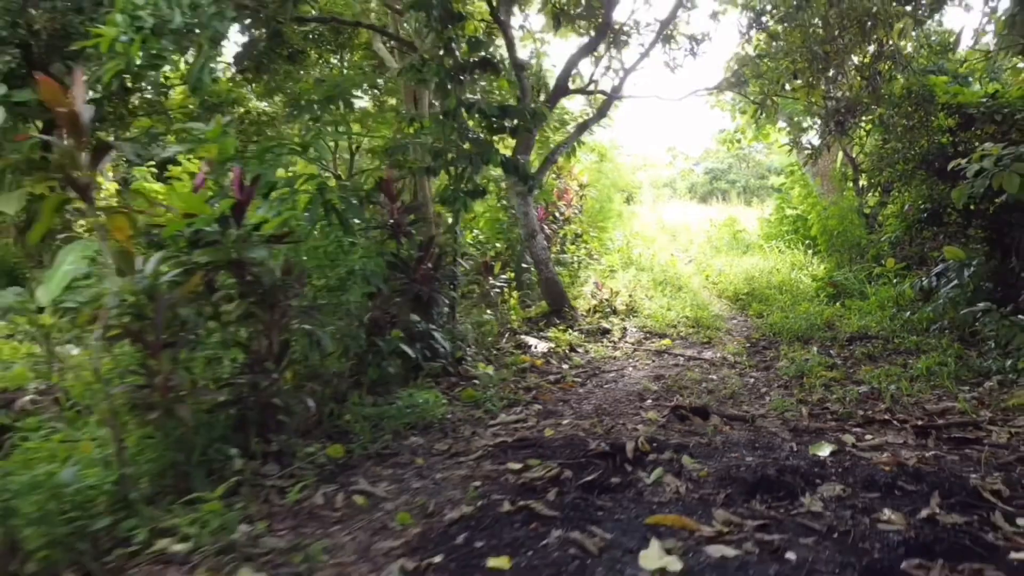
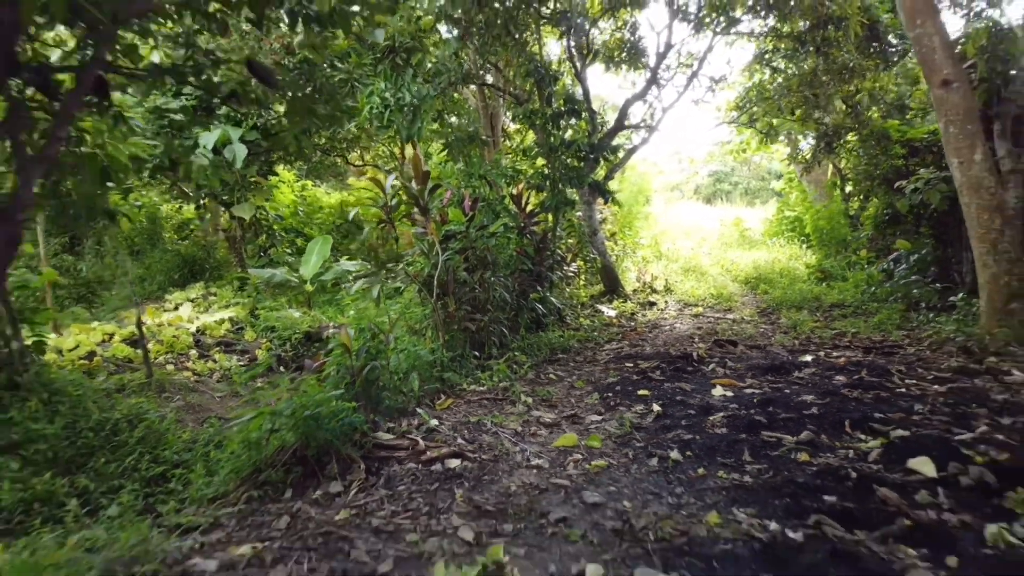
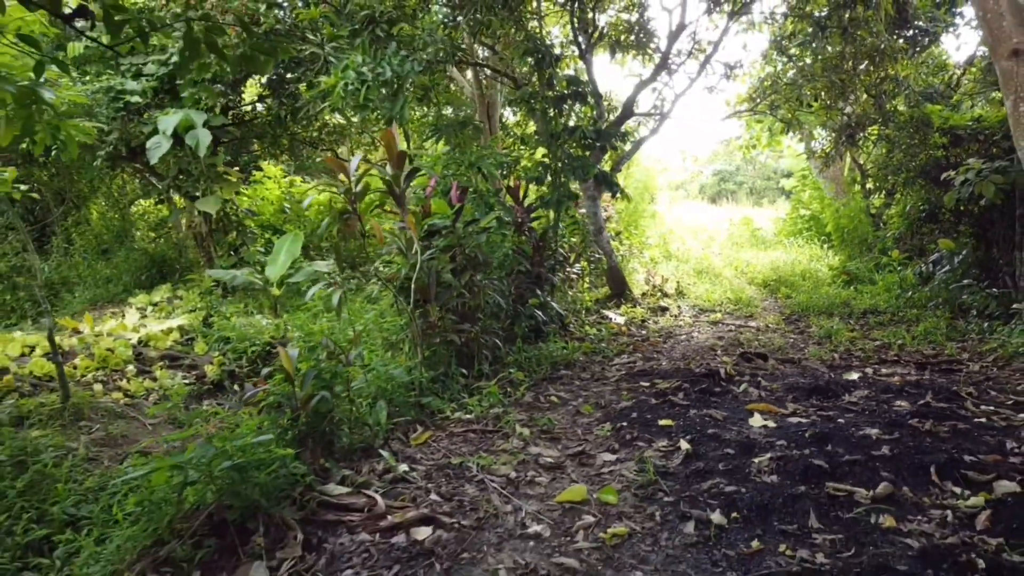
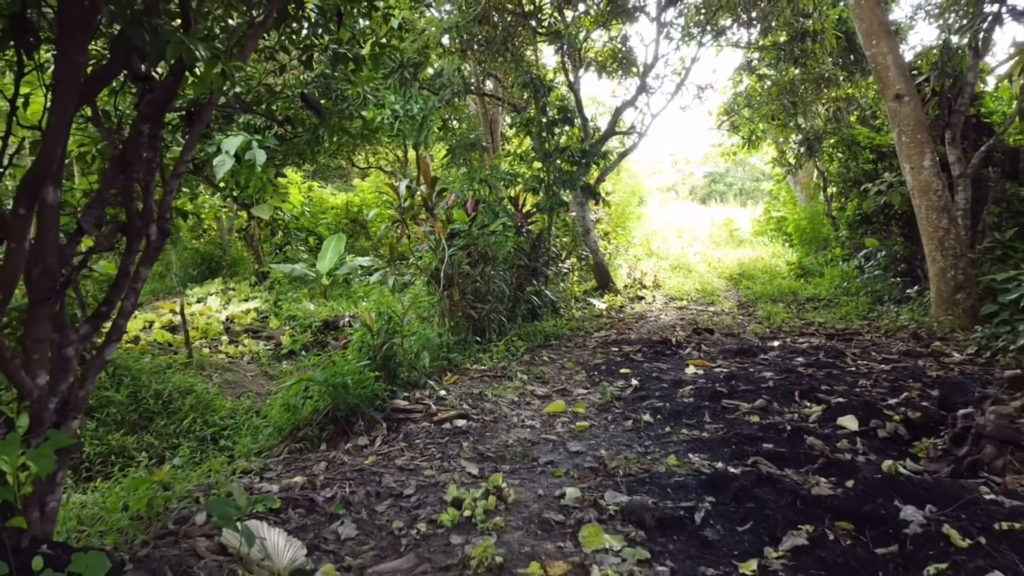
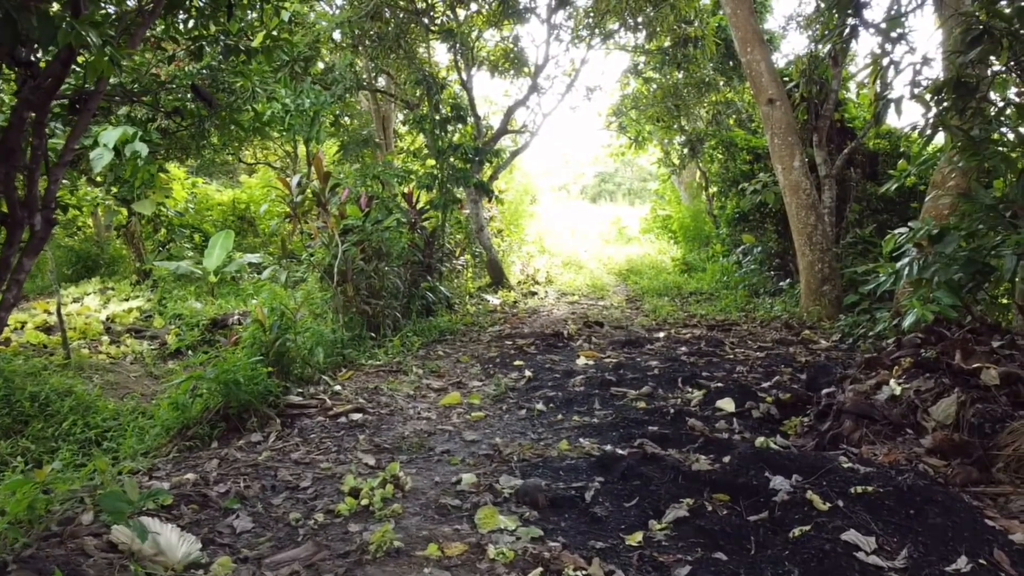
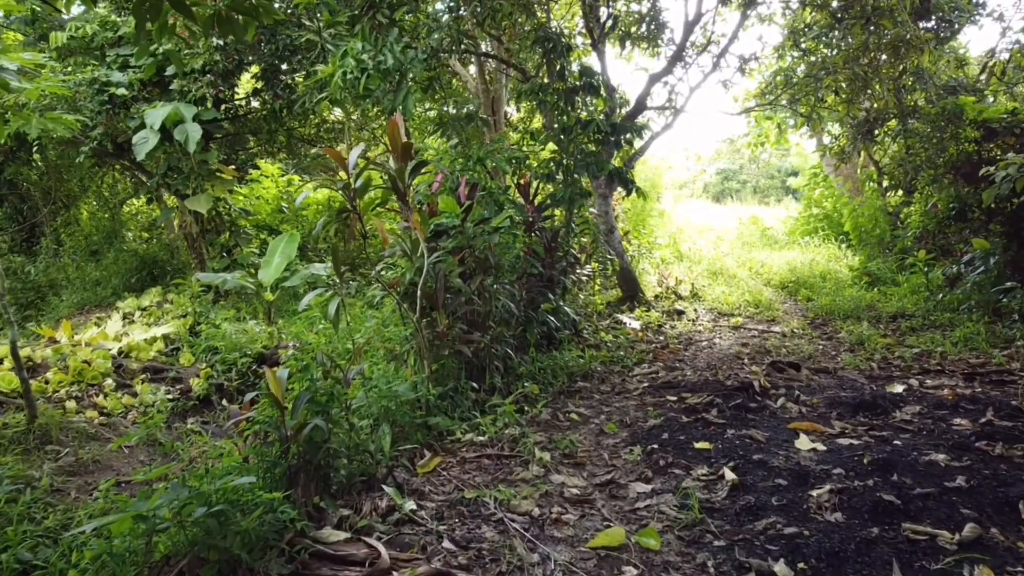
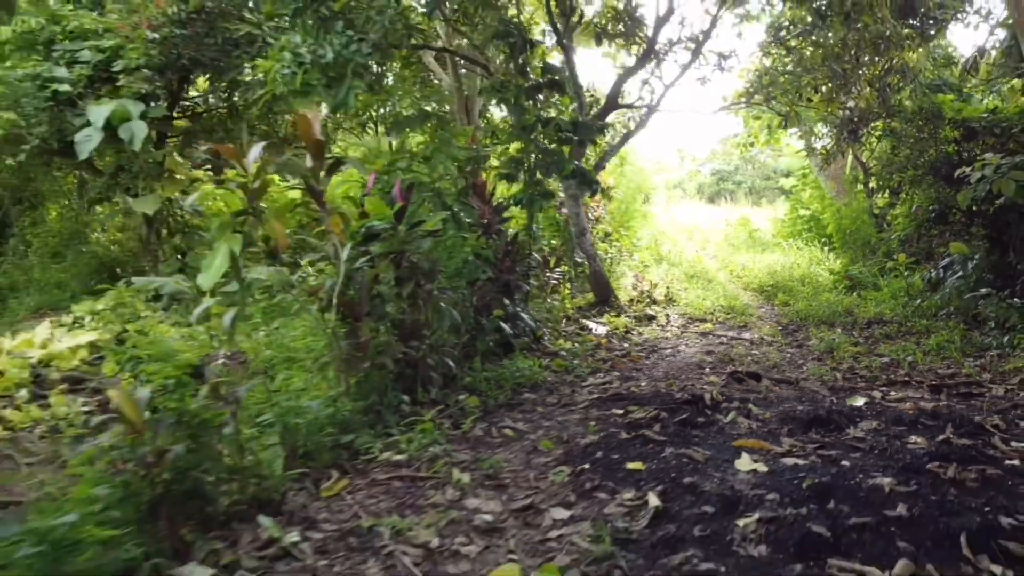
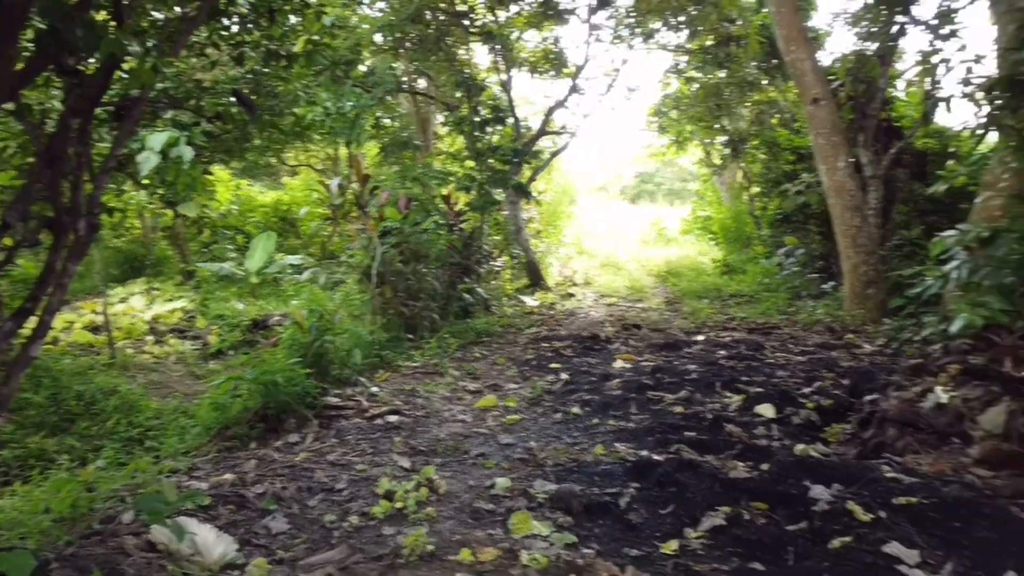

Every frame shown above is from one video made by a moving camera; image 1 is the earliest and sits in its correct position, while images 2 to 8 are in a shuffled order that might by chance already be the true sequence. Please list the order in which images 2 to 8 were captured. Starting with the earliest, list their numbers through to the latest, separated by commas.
7, 3, 6, 2, 4, 8, 5
